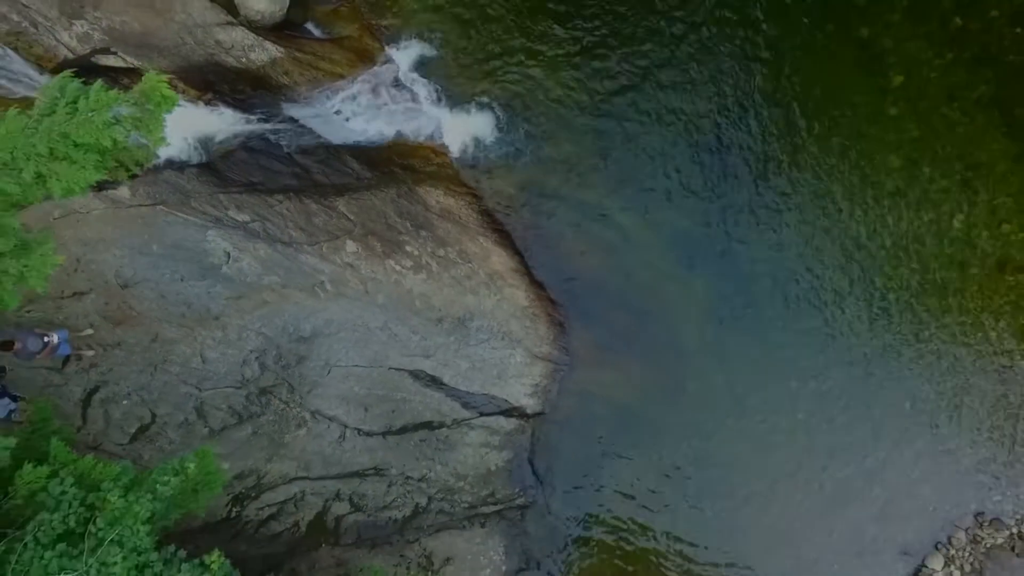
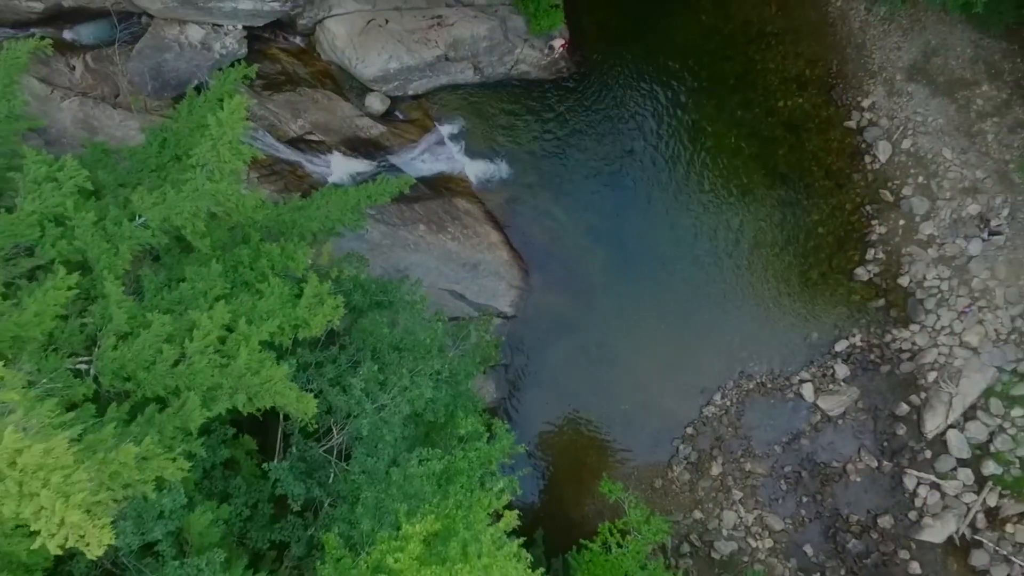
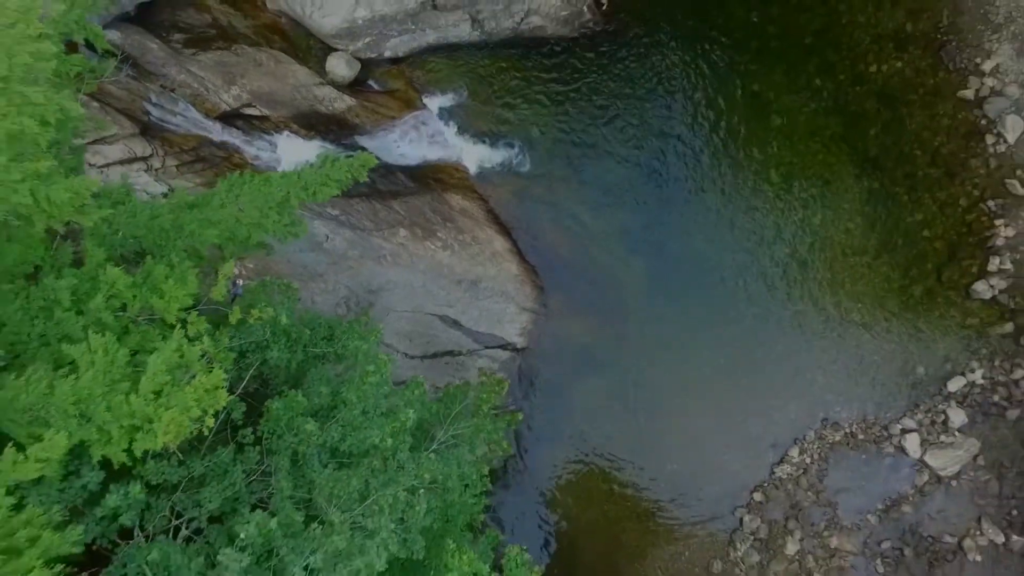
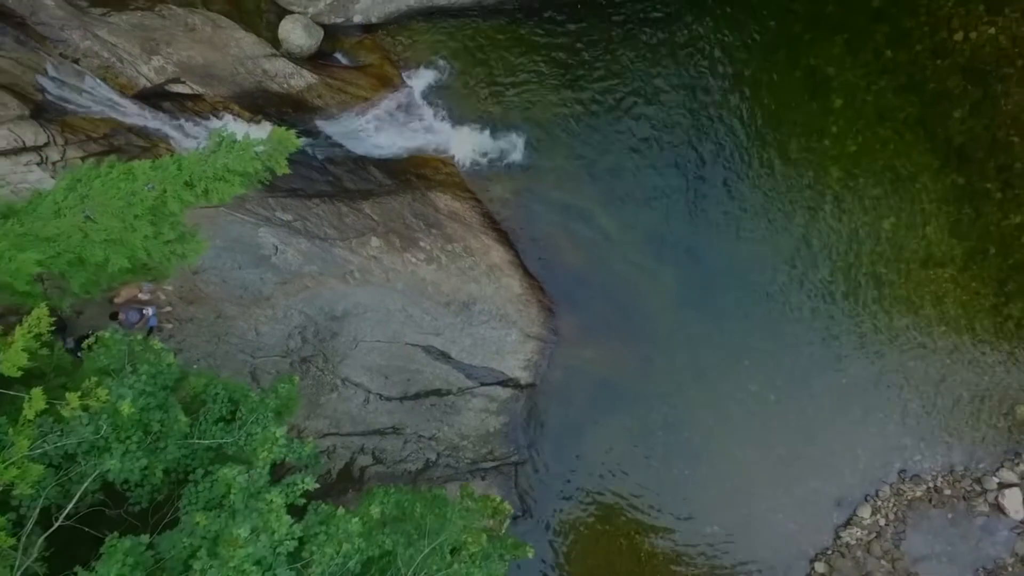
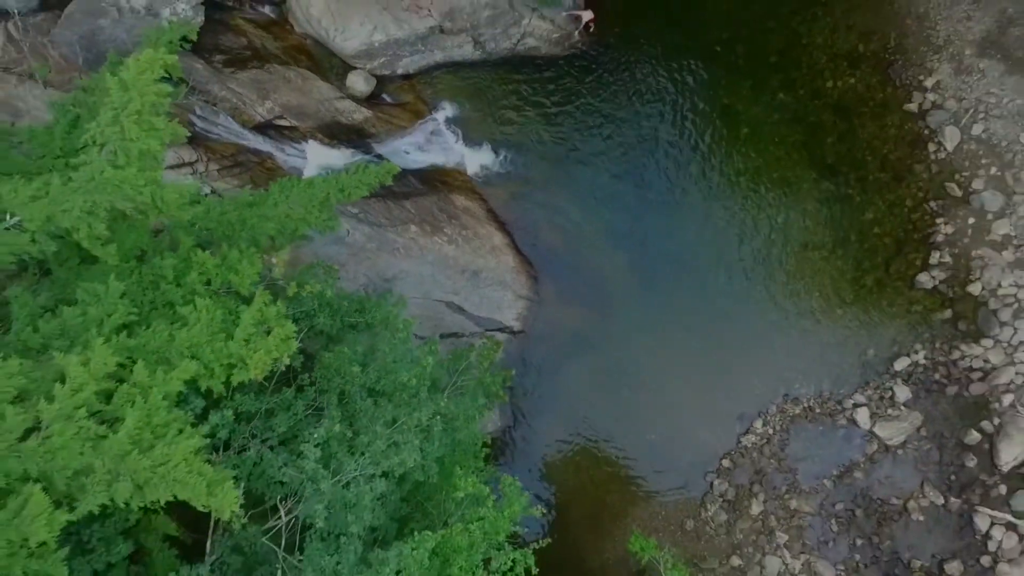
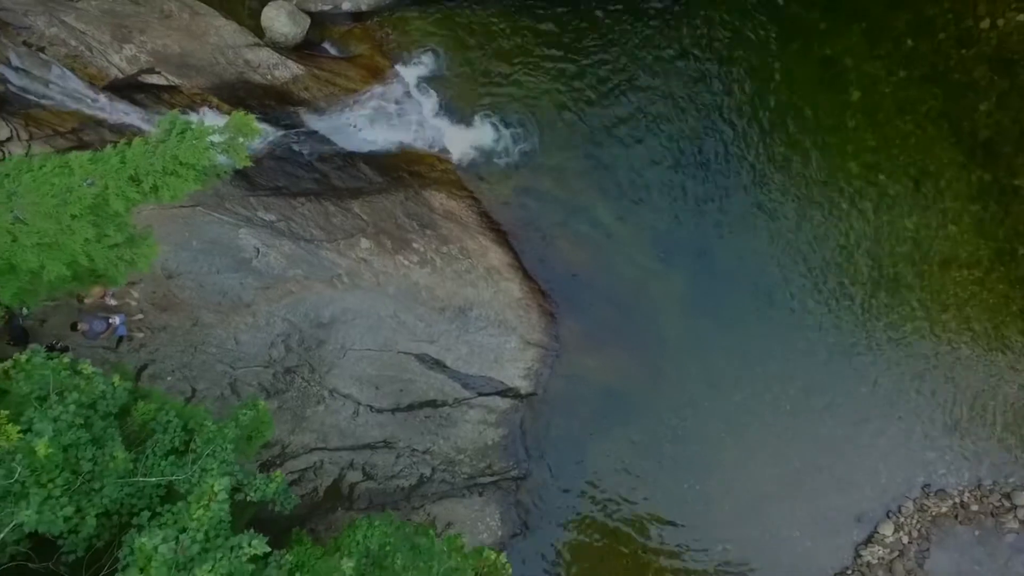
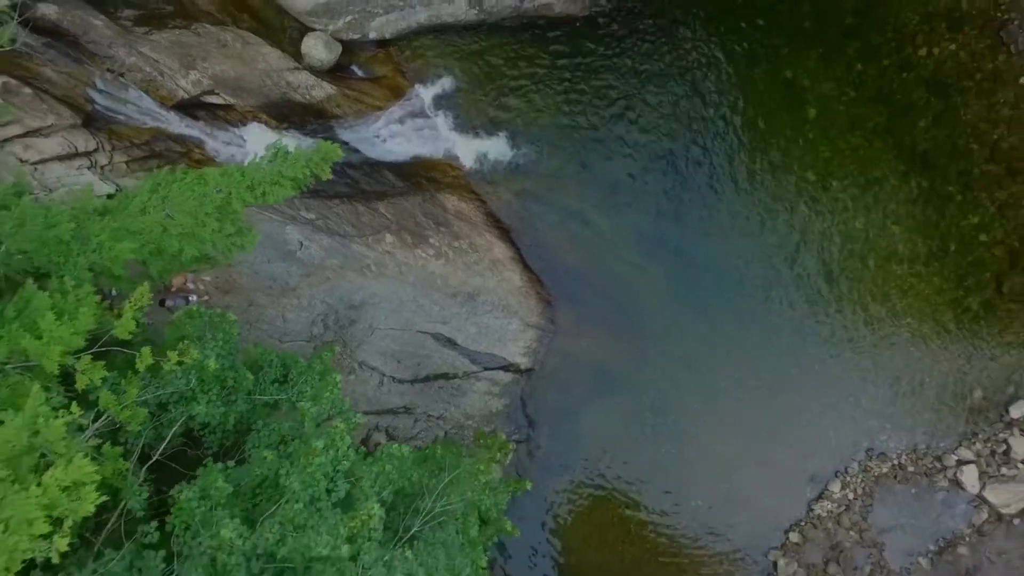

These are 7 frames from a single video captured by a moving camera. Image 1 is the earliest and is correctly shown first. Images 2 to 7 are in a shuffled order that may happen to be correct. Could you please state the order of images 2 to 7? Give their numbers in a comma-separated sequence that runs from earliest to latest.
6, 4, 7, 3, 5, 2
